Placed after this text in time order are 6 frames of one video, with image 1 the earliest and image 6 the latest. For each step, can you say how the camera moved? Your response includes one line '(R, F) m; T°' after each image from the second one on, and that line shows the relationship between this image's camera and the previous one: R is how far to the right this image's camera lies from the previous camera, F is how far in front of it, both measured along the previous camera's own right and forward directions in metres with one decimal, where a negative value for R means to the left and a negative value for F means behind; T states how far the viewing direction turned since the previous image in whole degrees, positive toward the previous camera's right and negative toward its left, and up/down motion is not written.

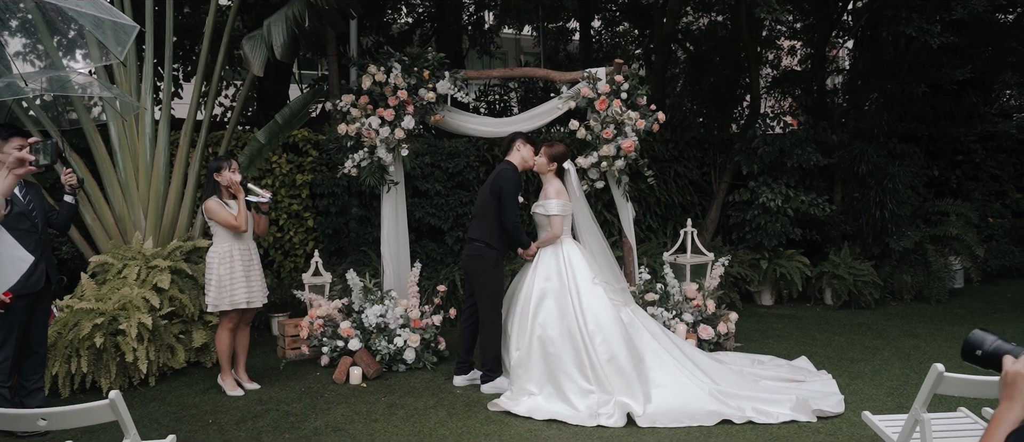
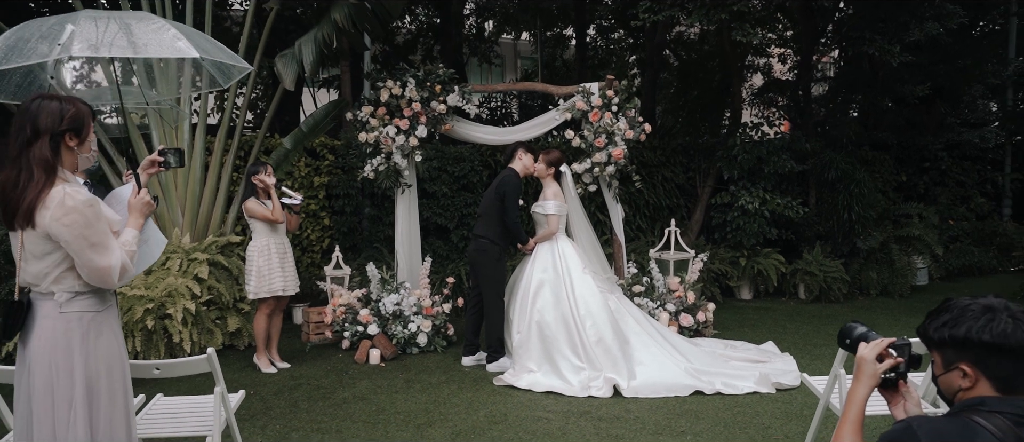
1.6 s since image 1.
(0.0, -0.7) m; 0°
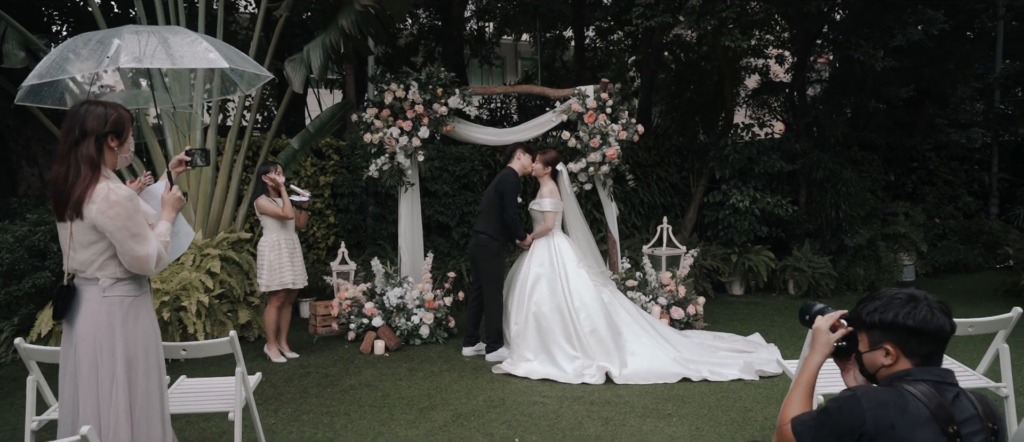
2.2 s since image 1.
(0.0, -0.3) m; 0°
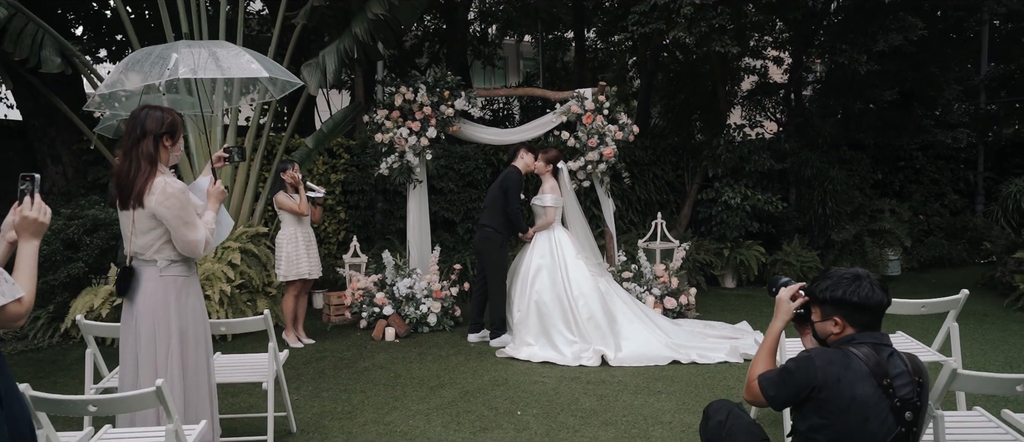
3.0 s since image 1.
(0.0, -0.4) m; 0°
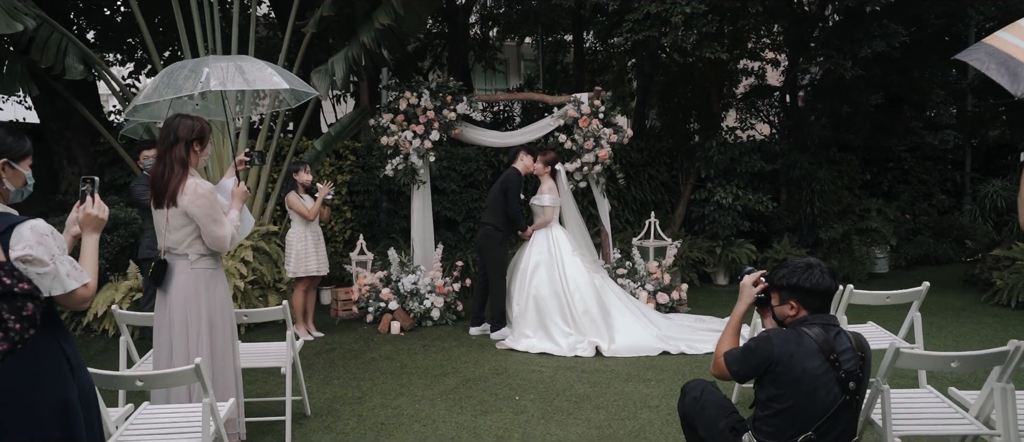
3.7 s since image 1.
(0.0, -0.3) m; 0°
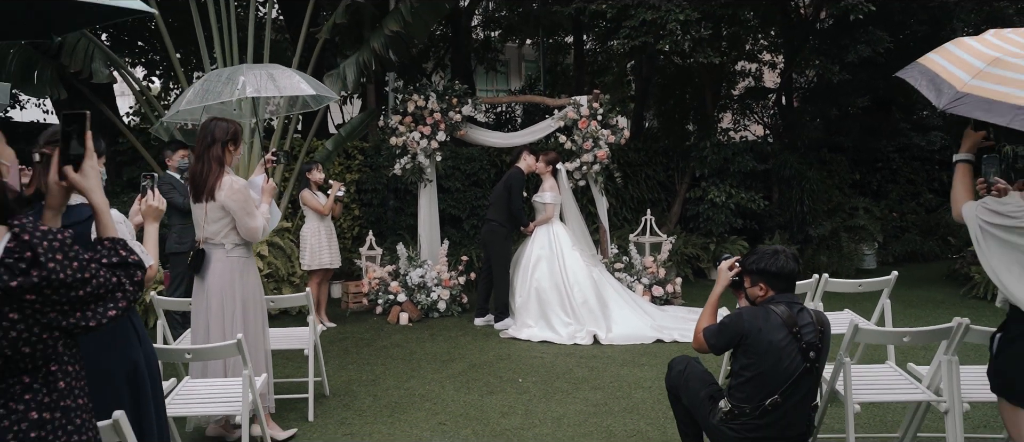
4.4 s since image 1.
(0.0, -0.4) m; 0°
